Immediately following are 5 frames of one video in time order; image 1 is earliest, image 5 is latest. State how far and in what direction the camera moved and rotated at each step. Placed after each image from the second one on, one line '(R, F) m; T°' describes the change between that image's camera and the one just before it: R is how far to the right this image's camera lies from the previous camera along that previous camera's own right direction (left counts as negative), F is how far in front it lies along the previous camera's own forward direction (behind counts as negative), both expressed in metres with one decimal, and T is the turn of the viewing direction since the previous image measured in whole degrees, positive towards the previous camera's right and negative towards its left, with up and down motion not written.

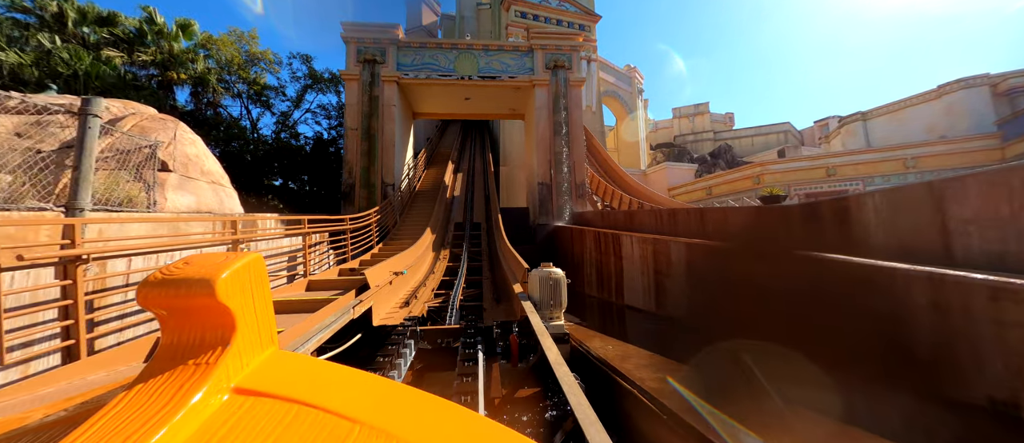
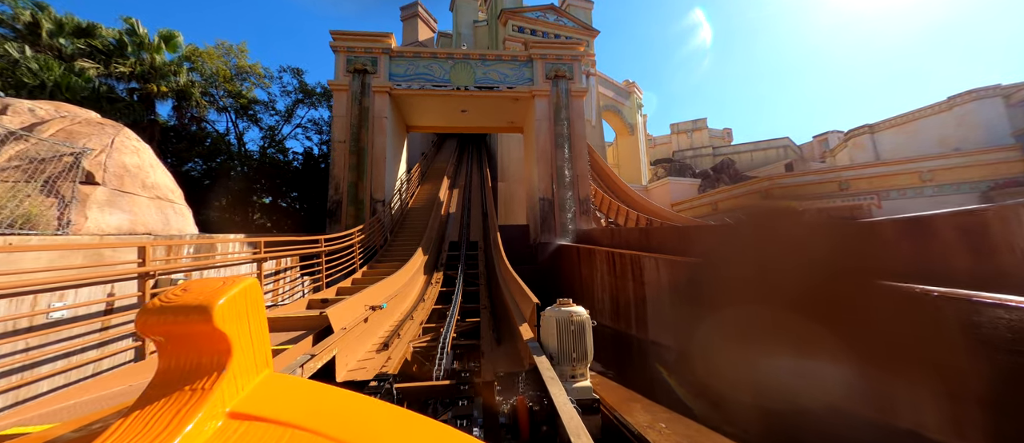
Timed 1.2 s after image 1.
(-0.1, +0.6) m; 0°
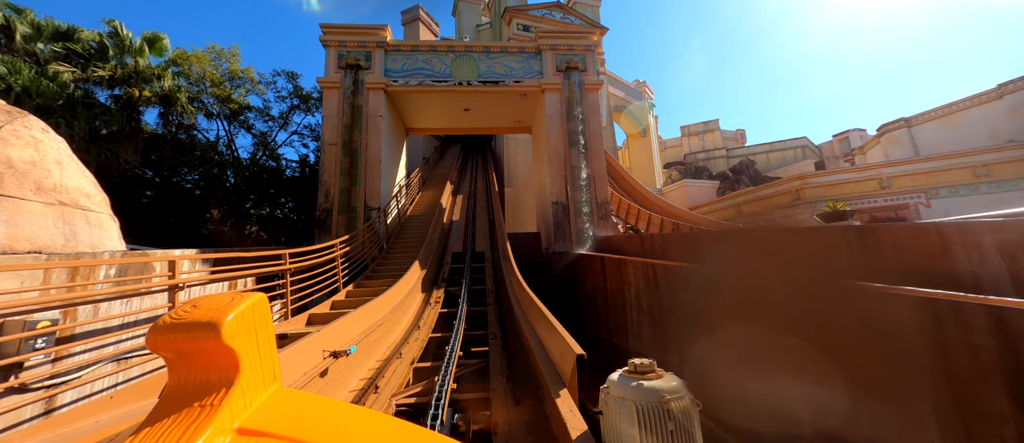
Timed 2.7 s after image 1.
(-0.1, +0.9) m; -1°
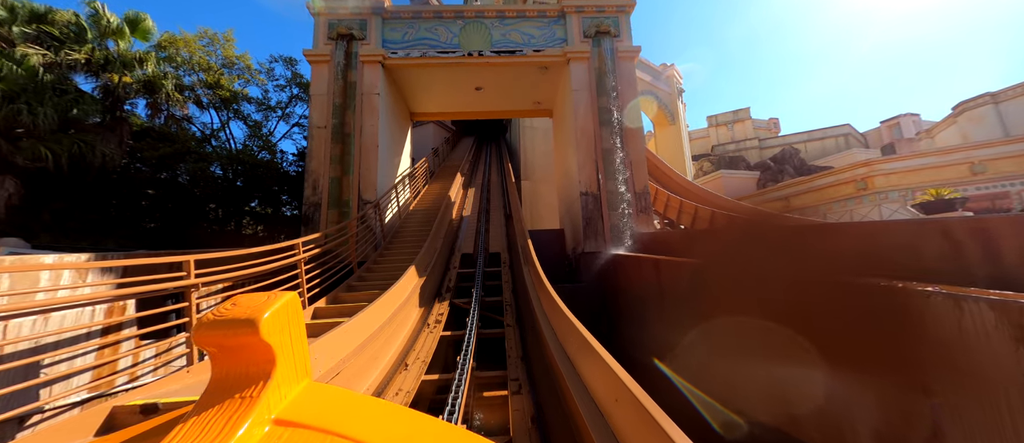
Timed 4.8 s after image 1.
(-0.1, +1.2) m; -2°
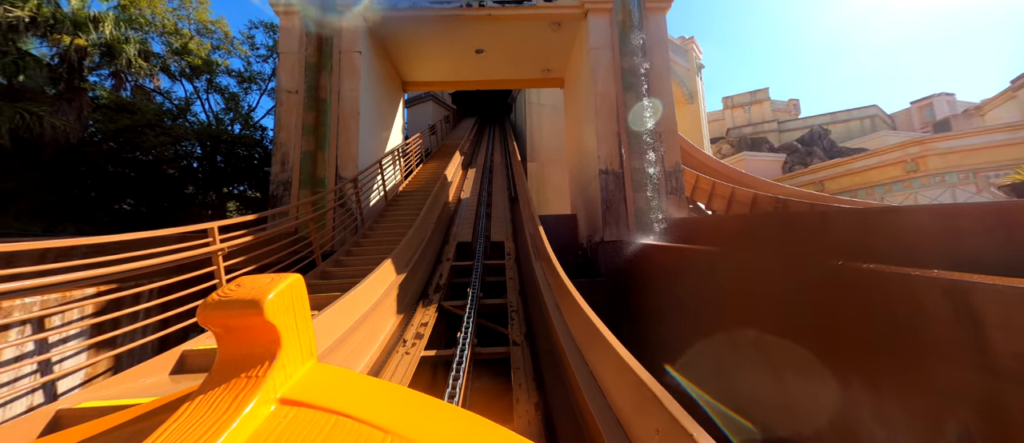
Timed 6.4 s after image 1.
(0.0, +0.9) m; -1°
